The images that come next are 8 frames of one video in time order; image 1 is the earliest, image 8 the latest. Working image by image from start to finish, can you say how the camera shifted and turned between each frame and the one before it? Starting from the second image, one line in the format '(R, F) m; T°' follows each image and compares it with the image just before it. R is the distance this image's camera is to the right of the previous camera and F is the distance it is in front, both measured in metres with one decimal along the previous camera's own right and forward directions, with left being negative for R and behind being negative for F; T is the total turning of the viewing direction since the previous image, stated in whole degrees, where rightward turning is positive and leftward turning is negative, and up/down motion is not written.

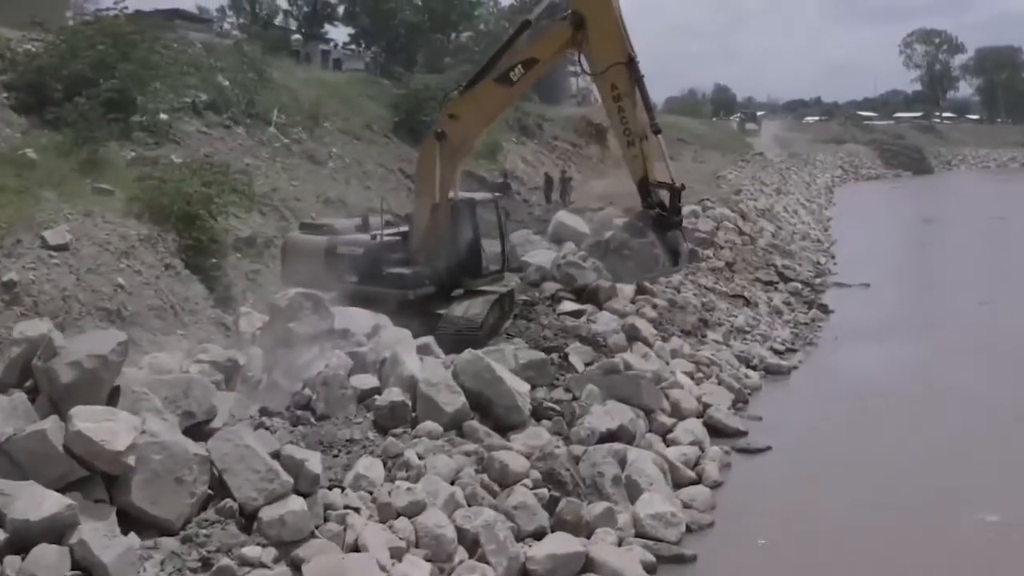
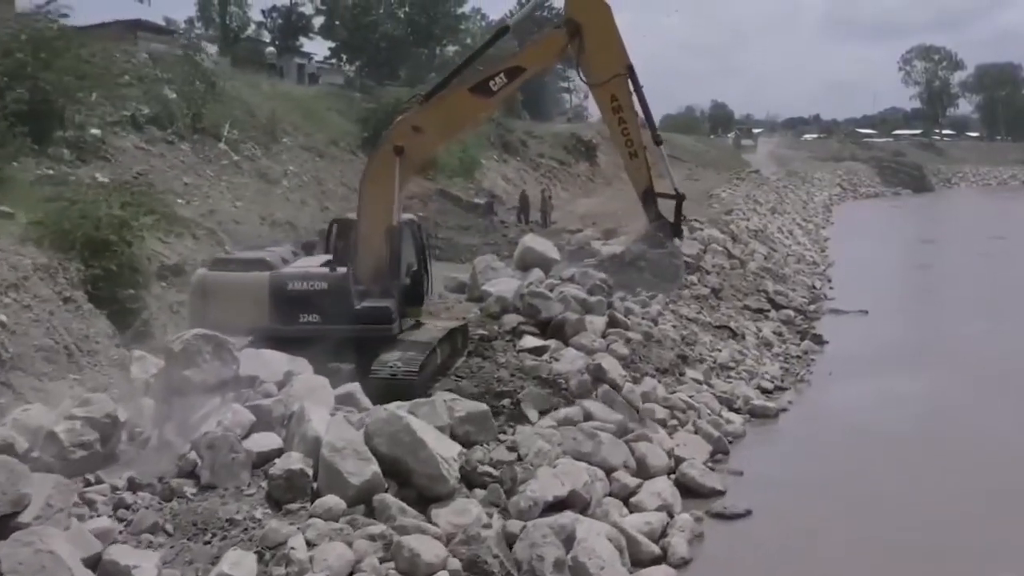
(+0.3, +1.0) m; 0°
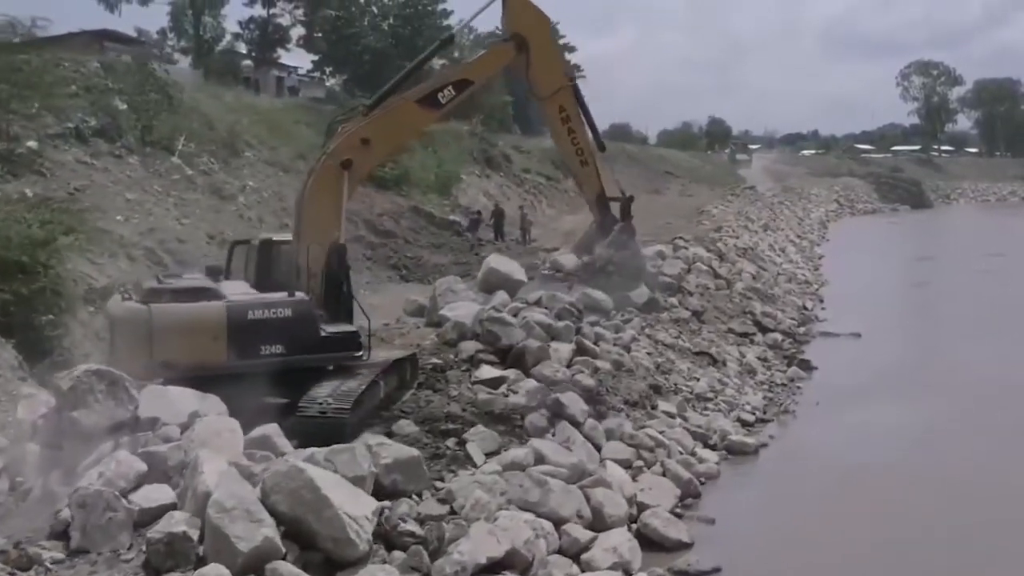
(+0.3, +0.7) m; 0°
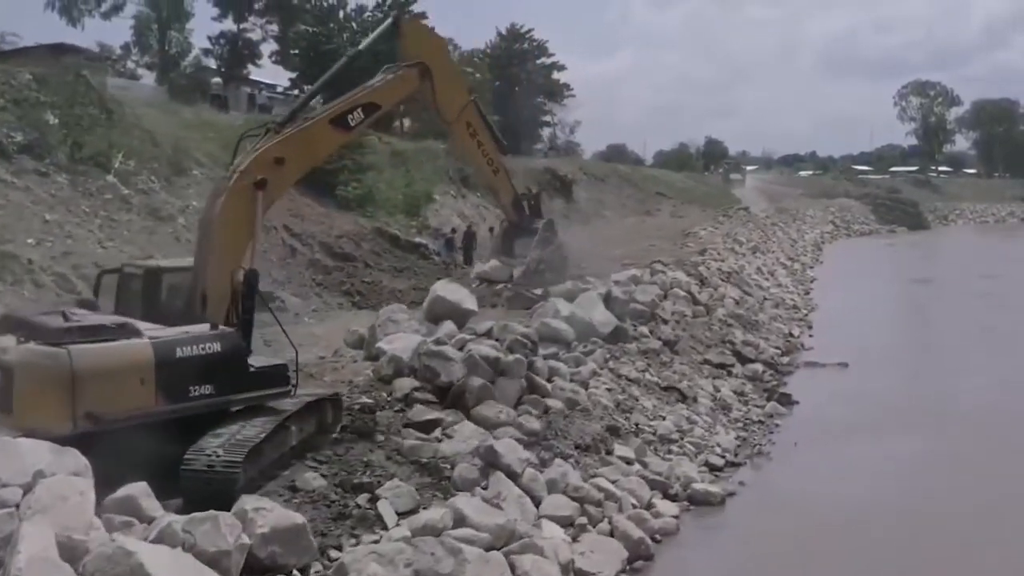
(+0.4, +0.8) m; 0°
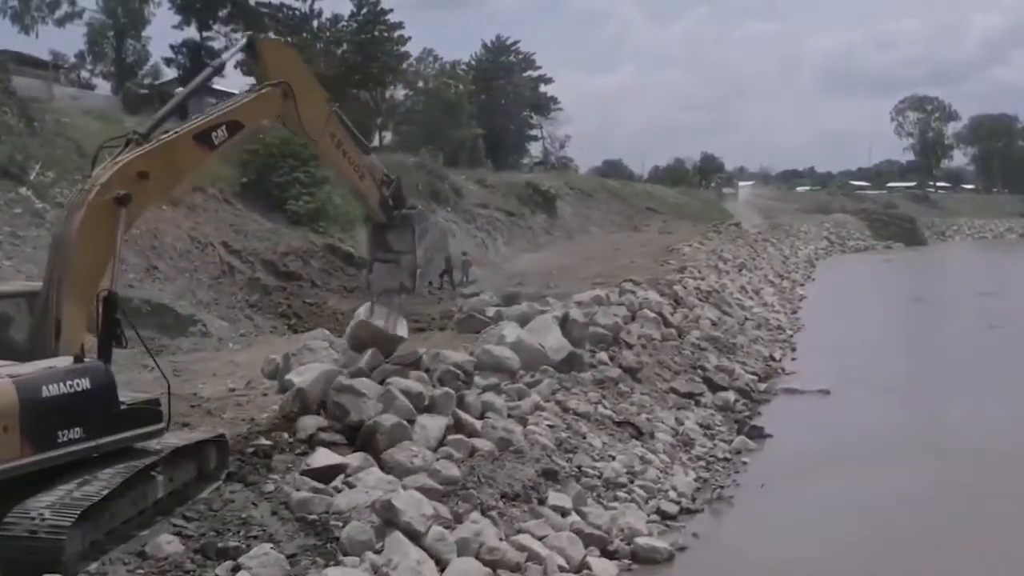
(+0.5, +0.9) m; 0°
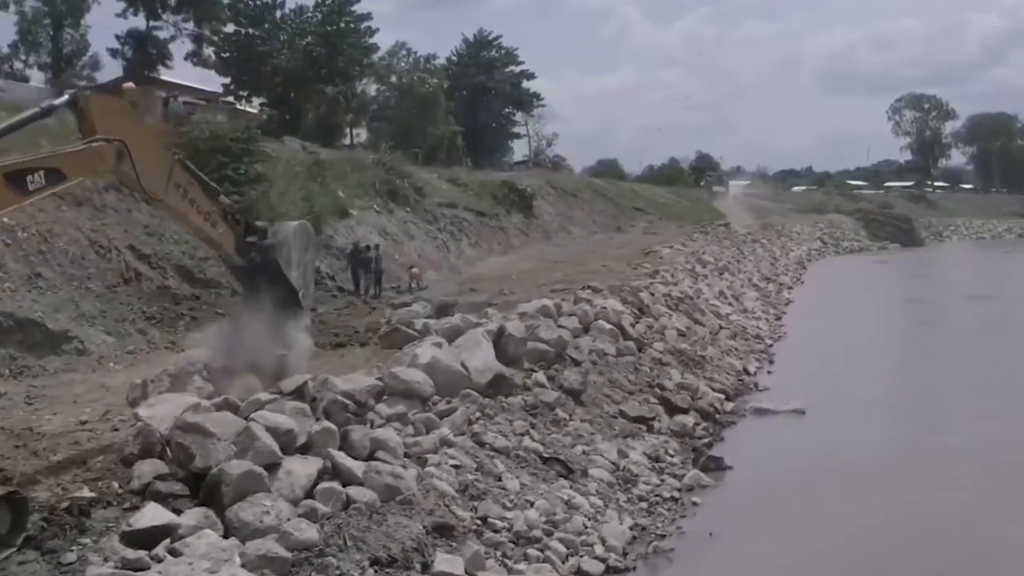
(+0.6, +1.2) m; 0°
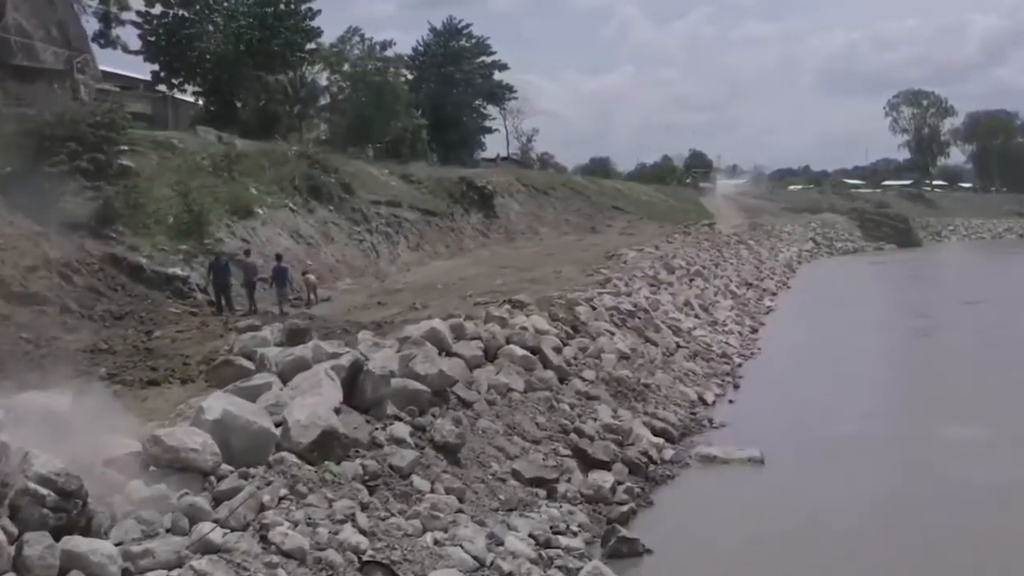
(+0.8, +2.1) m; 0°
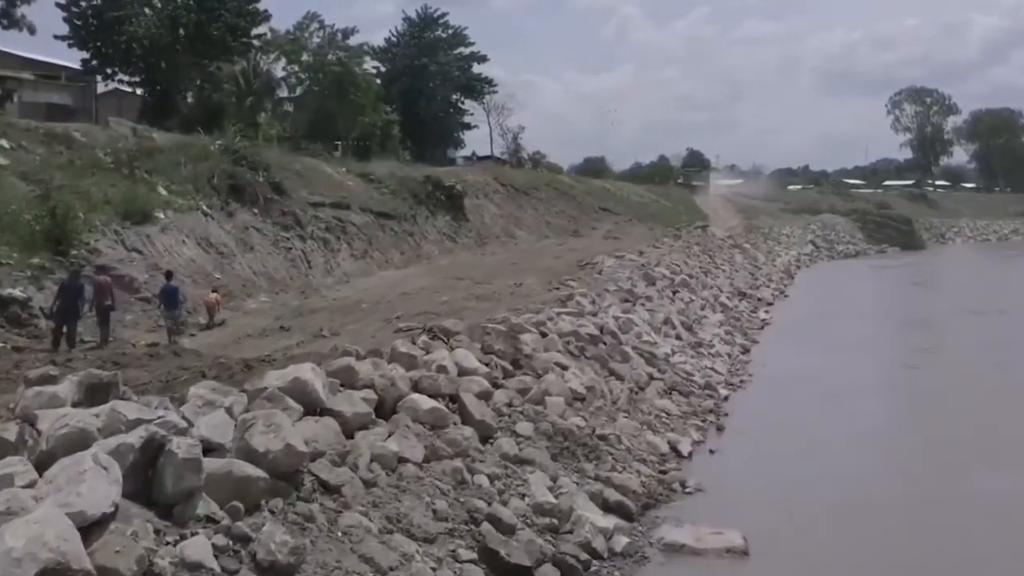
(+0.5, +2.2) m; 0°
